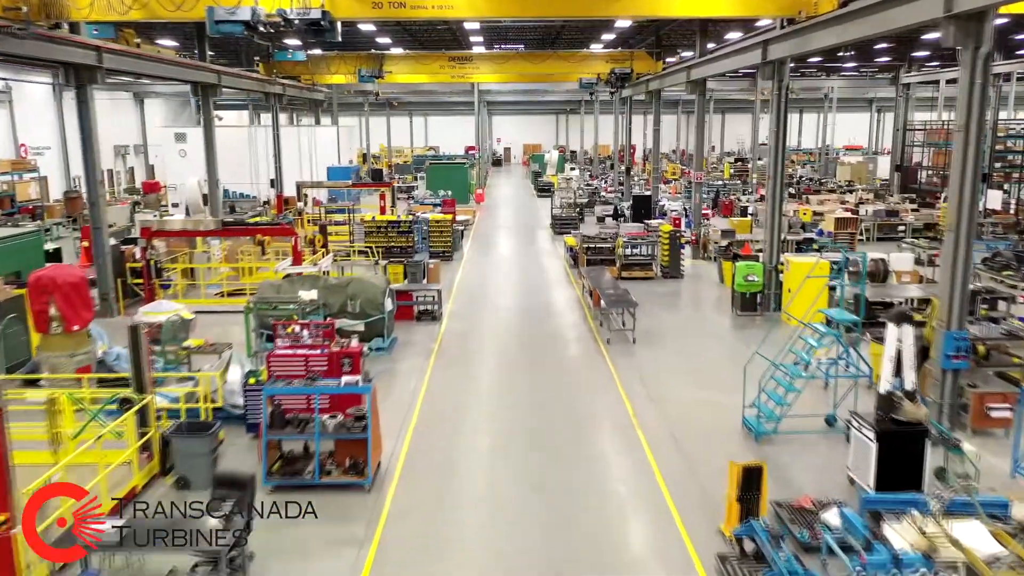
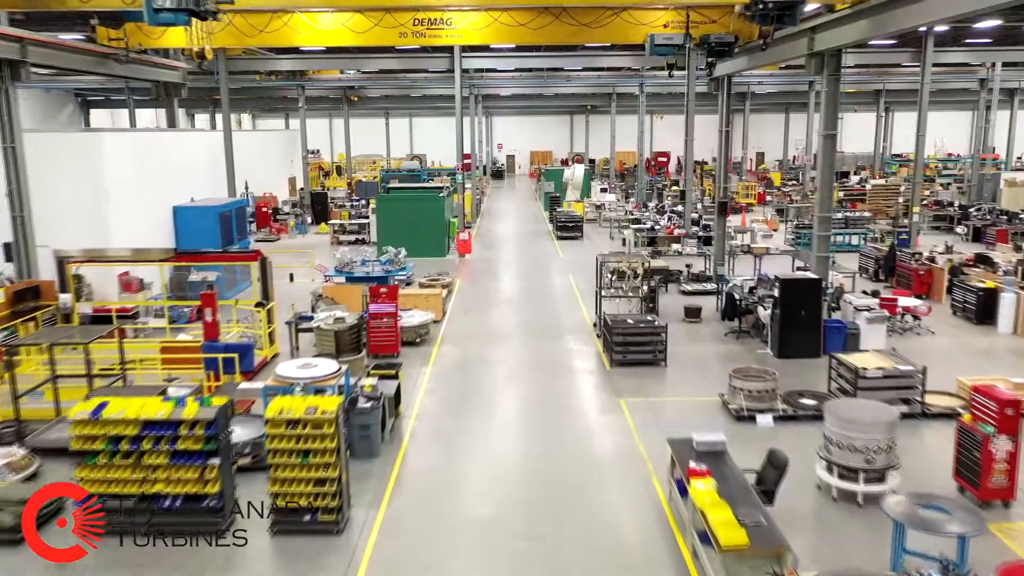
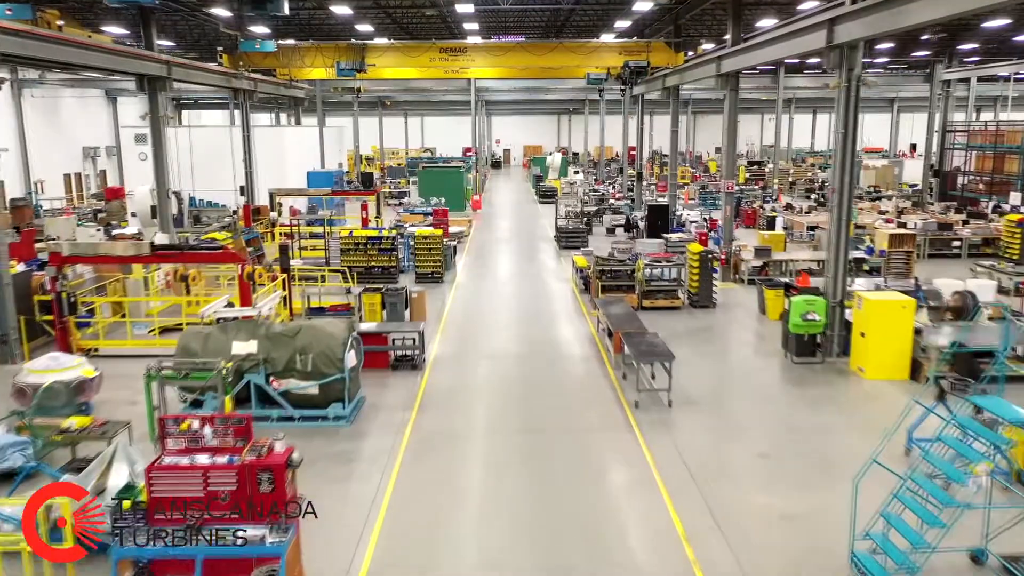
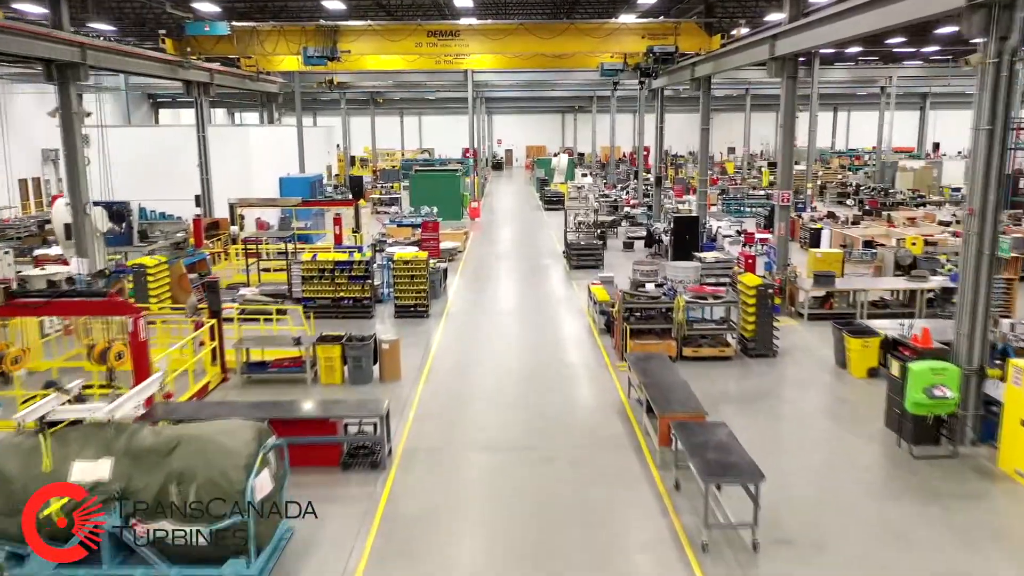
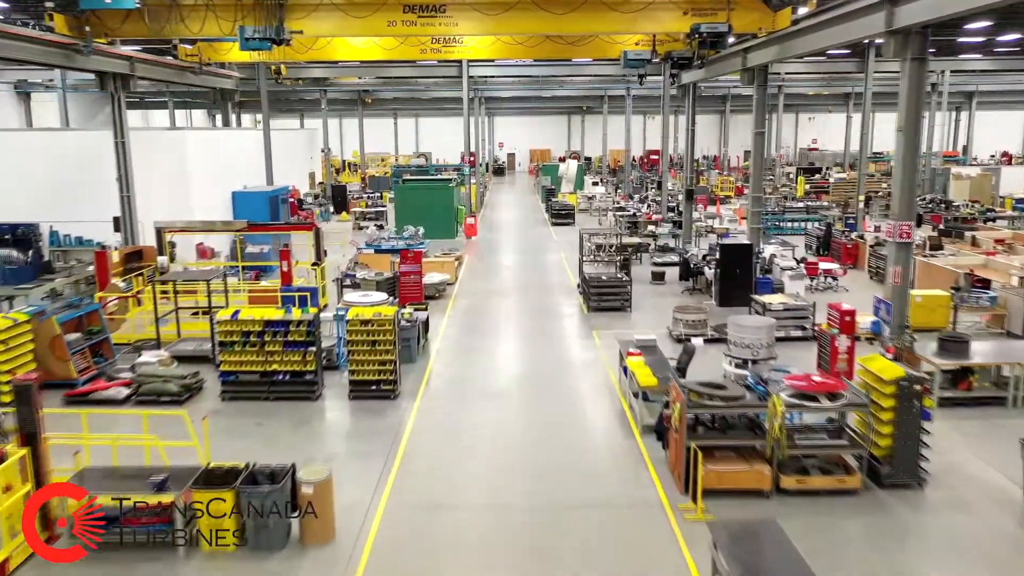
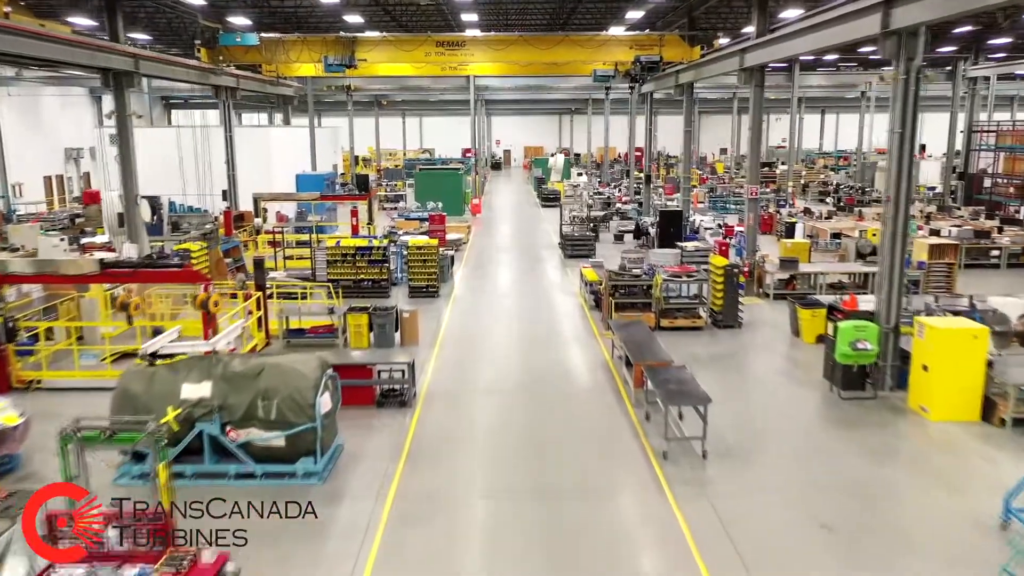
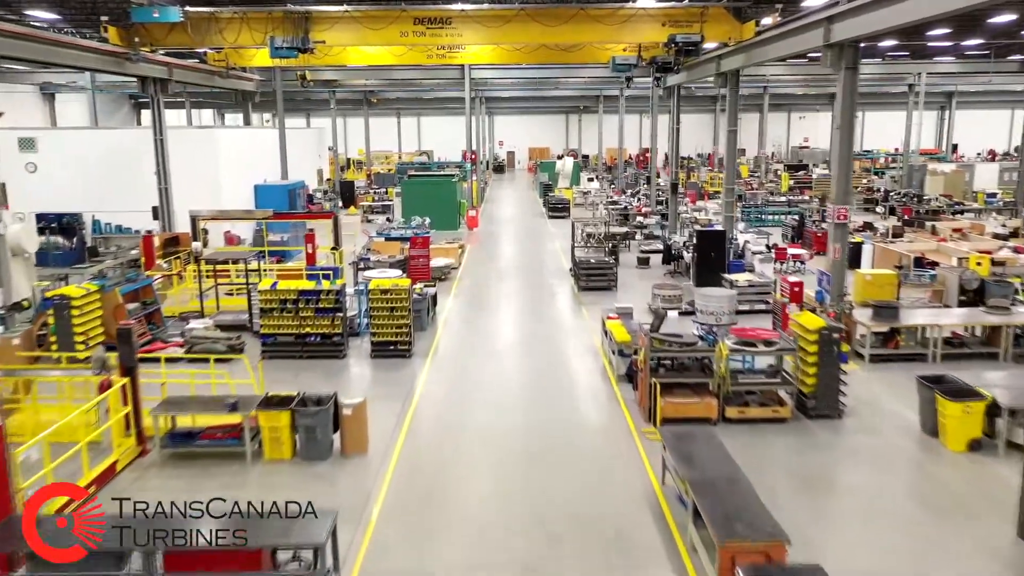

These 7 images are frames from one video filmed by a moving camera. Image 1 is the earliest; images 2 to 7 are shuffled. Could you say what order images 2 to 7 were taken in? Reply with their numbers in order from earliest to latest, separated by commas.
3, 6, 4, 7, 5, 2
